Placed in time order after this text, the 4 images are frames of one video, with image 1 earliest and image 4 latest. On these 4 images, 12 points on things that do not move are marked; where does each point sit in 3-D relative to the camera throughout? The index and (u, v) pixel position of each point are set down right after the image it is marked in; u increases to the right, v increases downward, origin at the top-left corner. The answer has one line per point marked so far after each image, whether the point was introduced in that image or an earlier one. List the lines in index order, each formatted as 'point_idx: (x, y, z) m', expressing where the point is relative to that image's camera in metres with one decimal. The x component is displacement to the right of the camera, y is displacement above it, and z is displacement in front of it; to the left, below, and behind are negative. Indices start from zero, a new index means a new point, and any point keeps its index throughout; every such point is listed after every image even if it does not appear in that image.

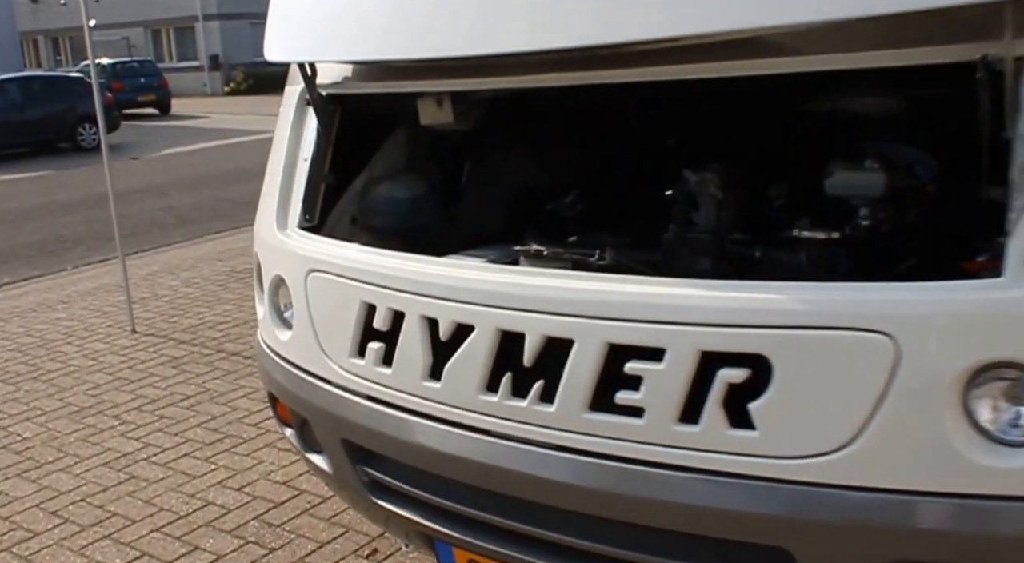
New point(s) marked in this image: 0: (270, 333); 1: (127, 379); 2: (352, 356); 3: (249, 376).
0: (-0.6, -0.1, +2.6) m
1: (-1.8, -0.5, +5.0) m
2: (-0.3, -0.2, +2.2) m
3: (-1.2, -0.4, +4.9) m
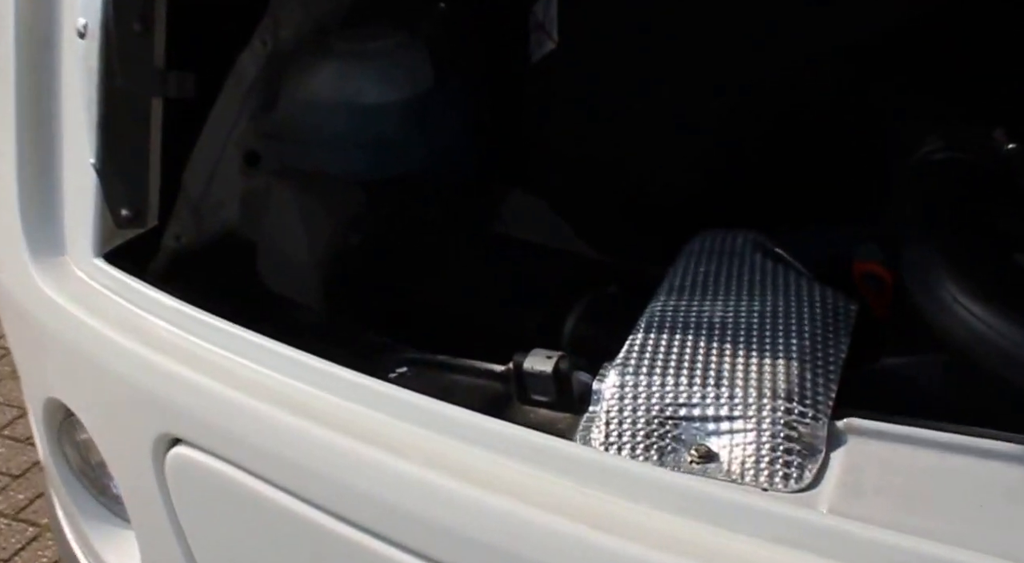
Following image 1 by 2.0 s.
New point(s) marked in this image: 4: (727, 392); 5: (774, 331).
0: (-0.4, -0.2, +0.9) m
1: (-1.9, -0.2, +3.2) m
2: (-0.1, -0.3, +0.6) m
3: (-1.3, -0.2, +3.1) m
4: (+0.1, -0.1, +0.6) m
5: (+0.2, 0.0, +0.7) m
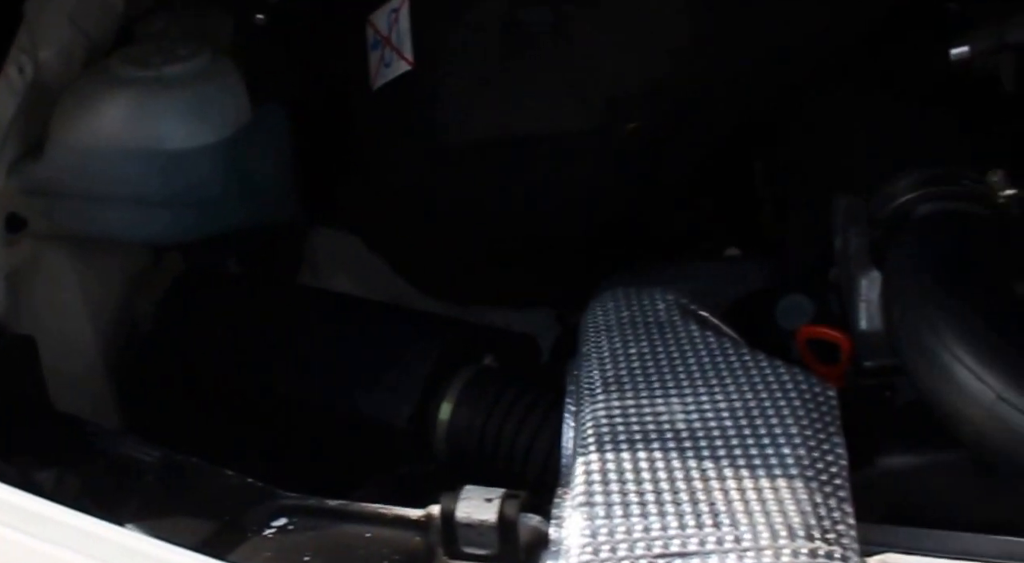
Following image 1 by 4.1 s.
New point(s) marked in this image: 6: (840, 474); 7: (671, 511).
0: (-0.4, -0.3, +0.7) m
1: (-2.4, -0.4, +2.5) m
2: (-0.1, -0.3, +0.4) m
3: (-1.8, -0.3, +2.6) m
4: (+0.1, -0.1, +0.5) m
5: (+0.1, -0.1, +0.6) m
6: (+0.2, -0.1, +0.6) m
7: (+0.1, -0.1, +0.5) m
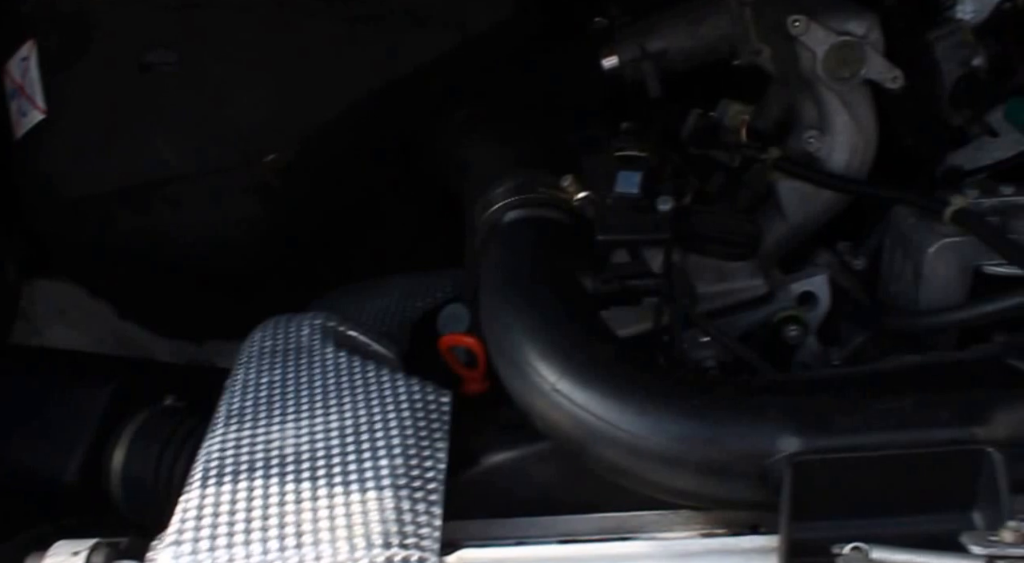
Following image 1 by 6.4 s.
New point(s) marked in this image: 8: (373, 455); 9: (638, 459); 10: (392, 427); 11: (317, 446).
0: (-0.6, -0.4, +0.6) m
1: (-2.9, -0.7, +2.1) m
2: (-0.3, -0.4, +0.4) m
3: (-2.3, -0.6, +2.3) m
4: (-0.1, -0.1, +0.5) m
5: (-0.1, -0.1, +0.6) m
6: (0.0, -0.1, +0.6) m
7: (-0.1, -0.1, +0.5) m
8: (-0.1, -0.1, +0.6) m
9: (+0.1, -0.1, +0.5) m
10: (-0.1, -0.1, +0.6) m
11: (-0.1, -0.1, +0.6) m
